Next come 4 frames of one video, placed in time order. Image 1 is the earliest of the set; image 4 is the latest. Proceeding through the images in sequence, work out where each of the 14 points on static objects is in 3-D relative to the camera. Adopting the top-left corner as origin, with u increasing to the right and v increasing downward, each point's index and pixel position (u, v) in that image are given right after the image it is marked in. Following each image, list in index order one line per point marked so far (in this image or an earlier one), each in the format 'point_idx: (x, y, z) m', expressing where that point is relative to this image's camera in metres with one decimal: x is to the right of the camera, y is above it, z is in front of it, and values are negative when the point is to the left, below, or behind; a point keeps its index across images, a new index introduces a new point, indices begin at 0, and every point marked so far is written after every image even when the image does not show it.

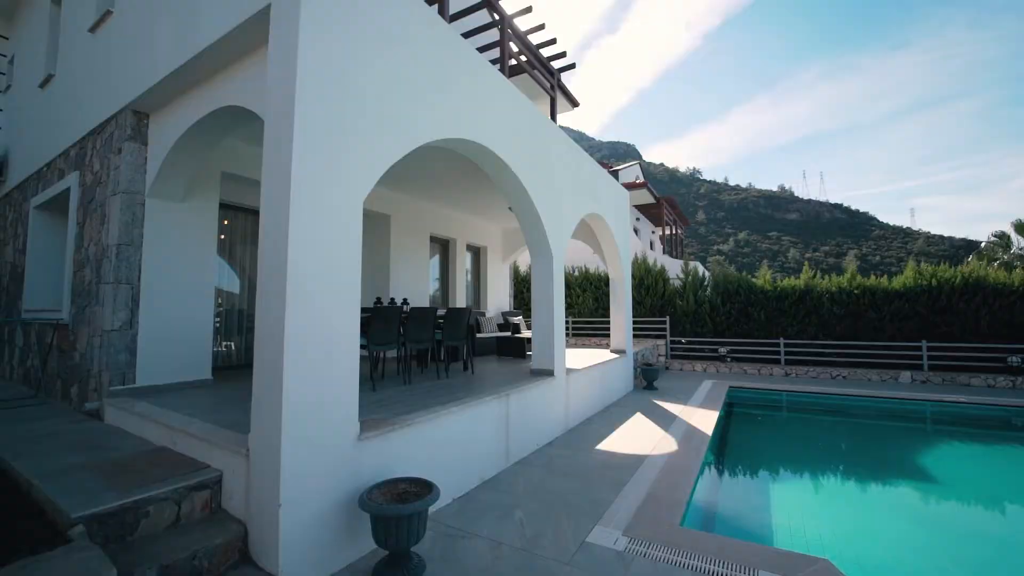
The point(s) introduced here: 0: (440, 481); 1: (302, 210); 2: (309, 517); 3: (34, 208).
0: (-0.6, -1.6, +3.5) m
1: (-1.3, +0.5, +2.6) m
2: (-1.2, -1.3, +2.5) m
3: (-6.3, +1.0, +5.7) m
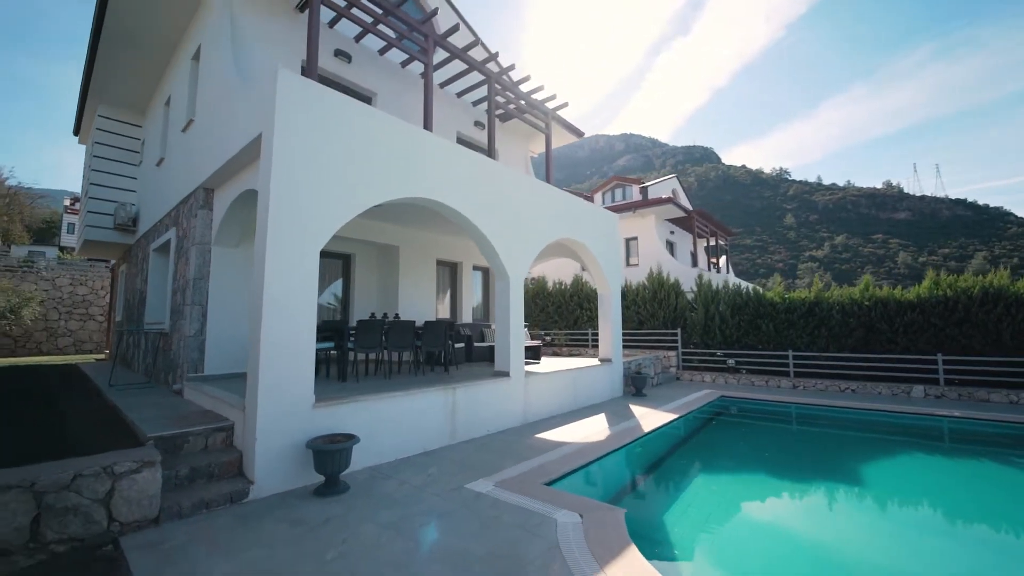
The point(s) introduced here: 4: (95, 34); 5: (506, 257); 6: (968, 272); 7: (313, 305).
0: (-1.5, -1.8, +4.9) m
1: (-2.3, +0.3, +4.2) m
2: (-2.2, -1.5, +4.0) m
3: (-6.7, +0.7, +8.1) m
4: (-7.5, +4.6, +7.8) m
5: (-0.1, +0.5, +7.0) m
6: (+10.3, +0.4, +9.8) m
7: (-2.1, -0.2, +4.4) m
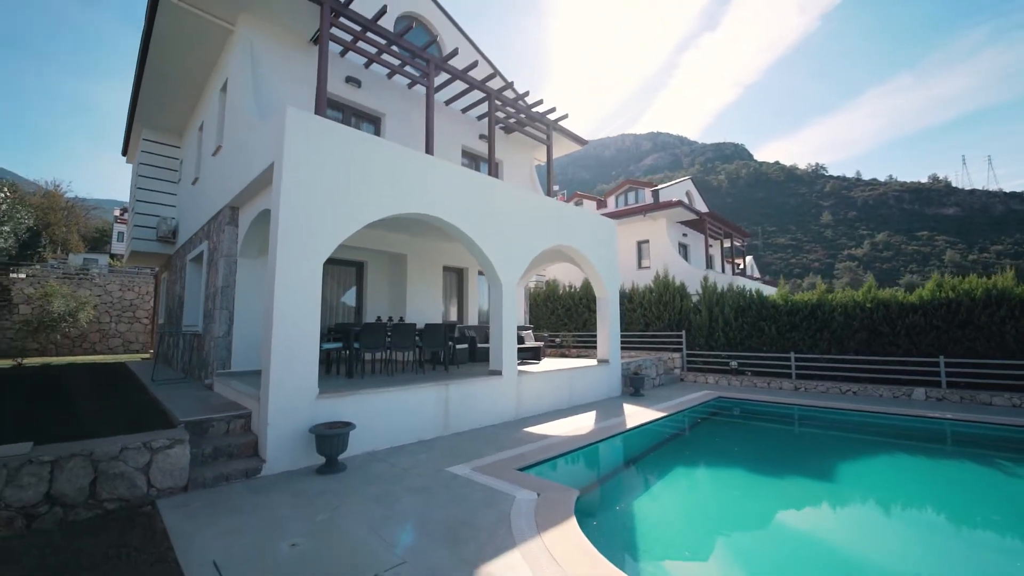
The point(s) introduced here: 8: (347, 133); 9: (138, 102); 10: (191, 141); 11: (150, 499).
0: (-1.7, -1.9, +5.6) m
1: (-2.6, +0.2, +4.9) m
2: (-2.5, -1.6, +4.7) m
3: (-6.8, +0.6, +9.1) m
4: (-7.6, +4.4, +8.8) m
5: (-0.2, +0.4, +7.6) m
6: (+10.3, +0.3, +9.7) m
7: (-2.3, -0.3, +5.1) m
8: (-2.2, +2.0, +5.6) m
9: (-8.7, +4.3, +10.1) m
10: (-7.5, +3.5, +10.1) m
11: (-3.3, -1.9, +3.9) m
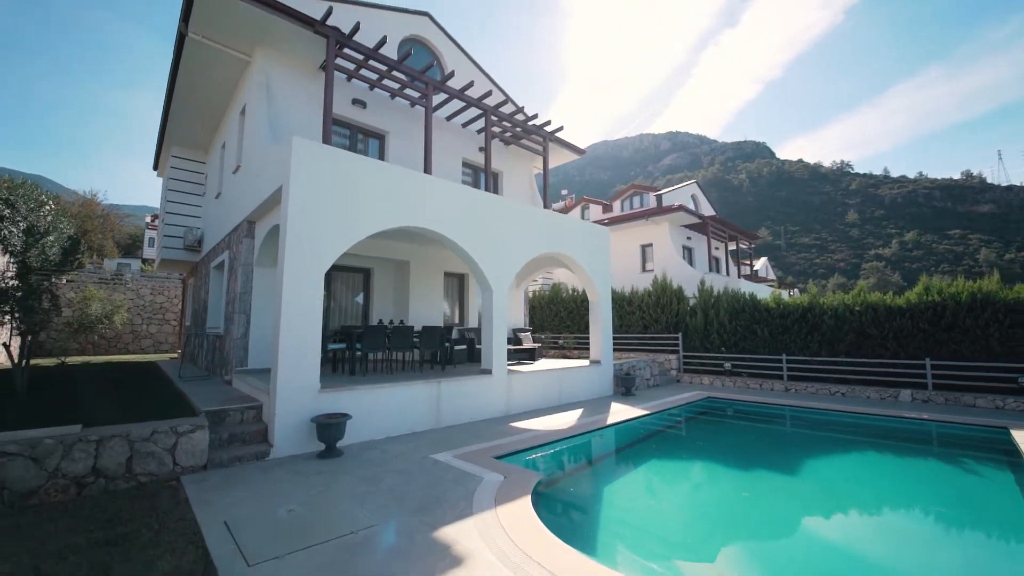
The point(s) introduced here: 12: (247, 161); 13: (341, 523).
0: (-1.9, -2.0, +6.2) m
1: (-2.9, +0.1, +5.6) m
2: (-2.8, -1.7, +5.4) m
3: (-6.9, +0.4, +9.9) m
4: (-7.7, +4.3, +9.7) m
5: (-0.4, +0.3, +8.2) m
6: (+10.2, +0.2, +9.9) m
7: (-2.6, -0.4, +5.8) m
8: (-2.4, +1.9, +6.3) m
9: (-8.8, +4.2, +11.0) m
10: (-7.6, +3.3, +11.0) m
11: (-3.6, -2.0, +4.6) m
12: (-4.9, +2.3, +8.0) m
13: (-1.4, -1.9, +3.6) m
